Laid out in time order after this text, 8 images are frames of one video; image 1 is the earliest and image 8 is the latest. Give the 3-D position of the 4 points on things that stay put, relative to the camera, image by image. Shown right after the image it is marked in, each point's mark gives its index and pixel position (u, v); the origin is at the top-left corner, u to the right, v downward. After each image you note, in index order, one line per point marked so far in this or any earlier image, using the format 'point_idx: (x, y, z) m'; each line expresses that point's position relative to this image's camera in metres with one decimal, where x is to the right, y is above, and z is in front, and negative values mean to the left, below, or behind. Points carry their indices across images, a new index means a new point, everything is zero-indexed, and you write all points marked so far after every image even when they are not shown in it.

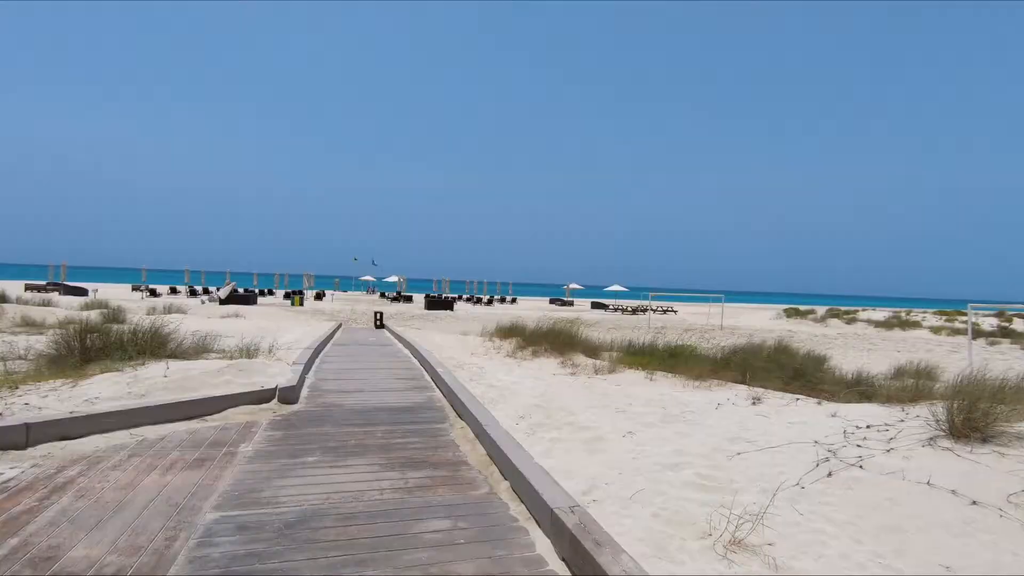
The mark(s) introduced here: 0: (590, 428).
0: (+0.6, -1.1, +4.2) m
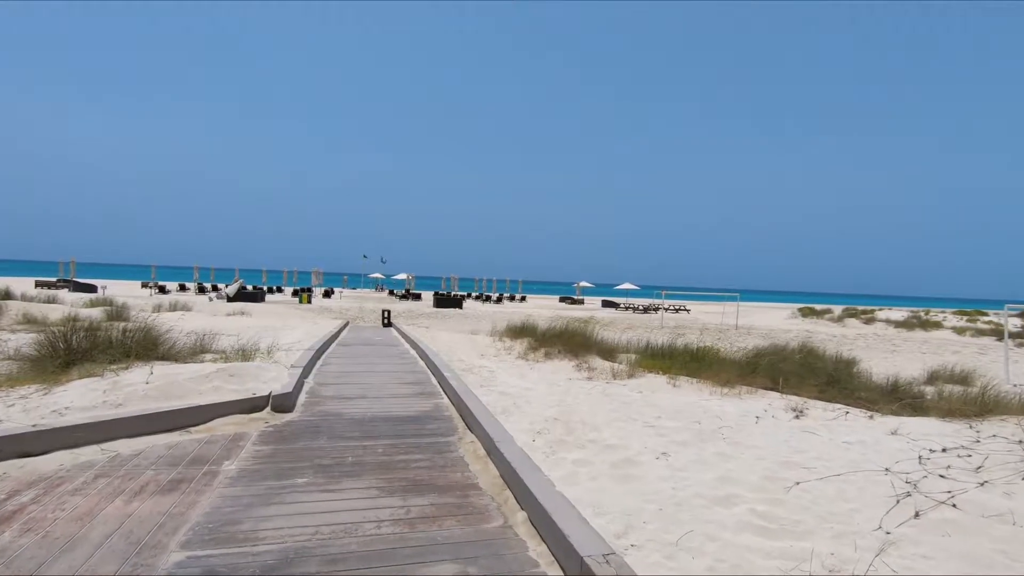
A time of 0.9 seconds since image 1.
0: (+0.7, -1.1, +3.7) m
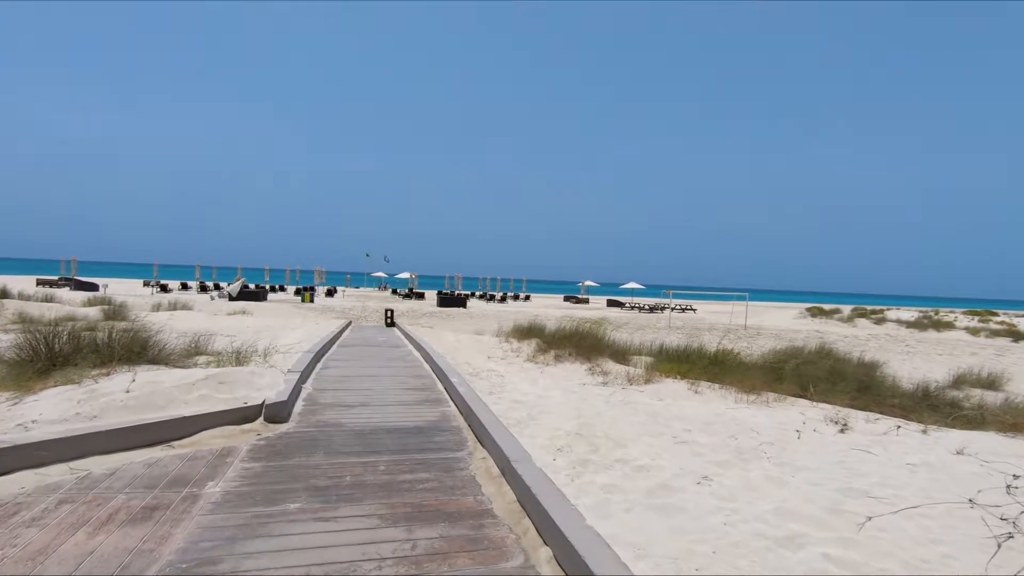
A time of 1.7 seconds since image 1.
0: (+0.8, -1.1, +3.2) m
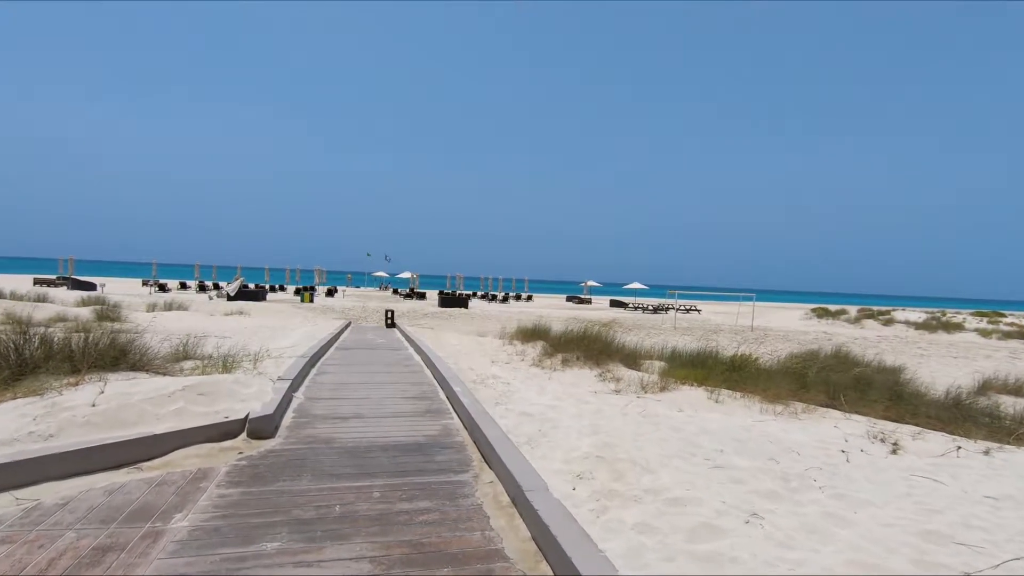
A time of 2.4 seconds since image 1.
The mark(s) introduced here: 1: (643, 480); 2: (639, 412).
0: (+0.9, -1.1, +2.8) m
1: (+0.7, -1.1, +3.1) m
2: (+1.2, -1.2, +5.2) m
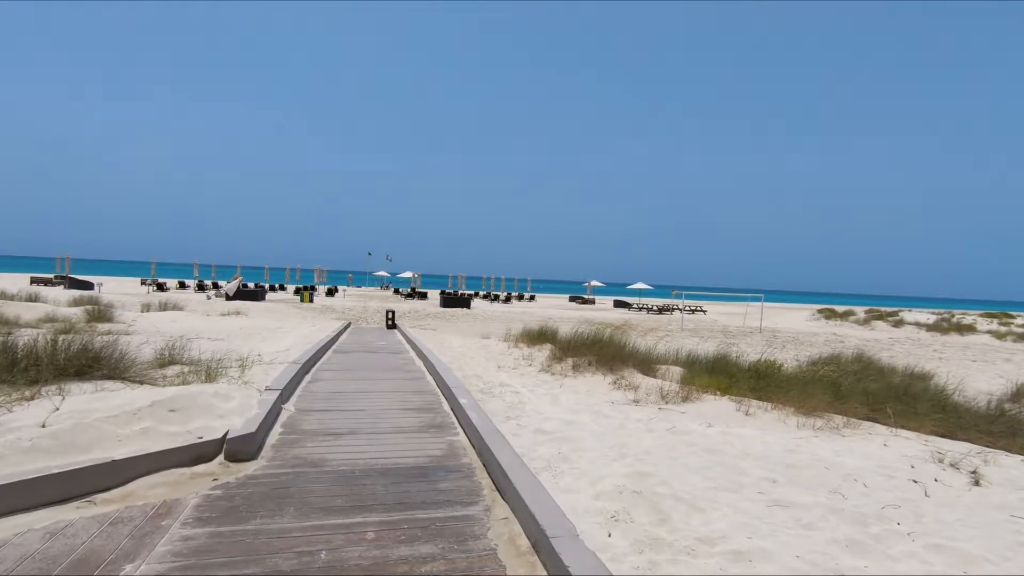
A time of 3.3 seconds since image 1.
0: (+1.0, -1.1, +2.2) m
1: (+0.8, -1.1, +2.6) m
2: (+1.3, -1.2, +4.6) m
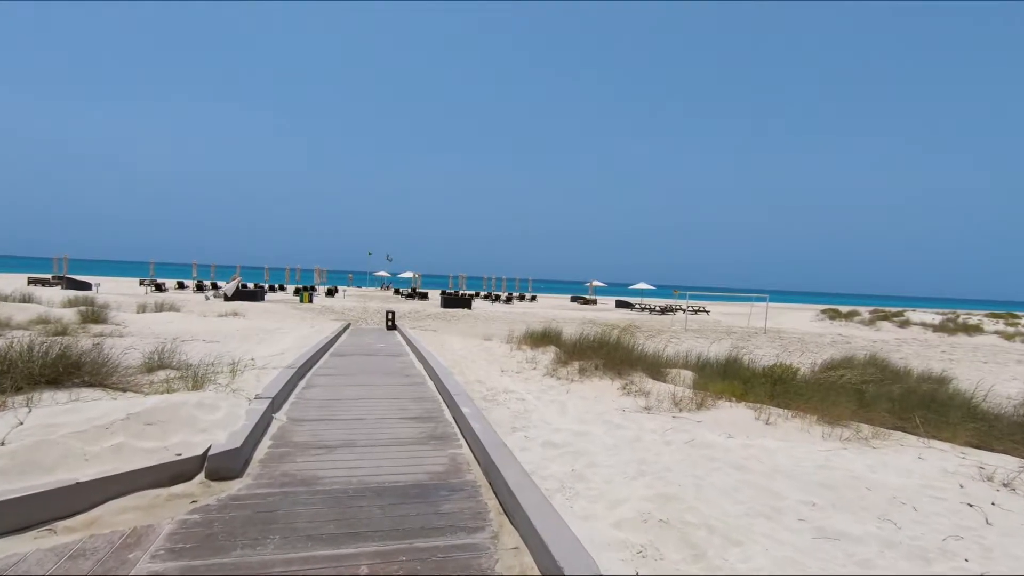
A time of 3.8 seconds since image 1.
0: (+1.0, -1.1, +1.9) m
1: (+0.9, -1.1, +2.2) m
2: (+1.4, -1.2, +4.3) m
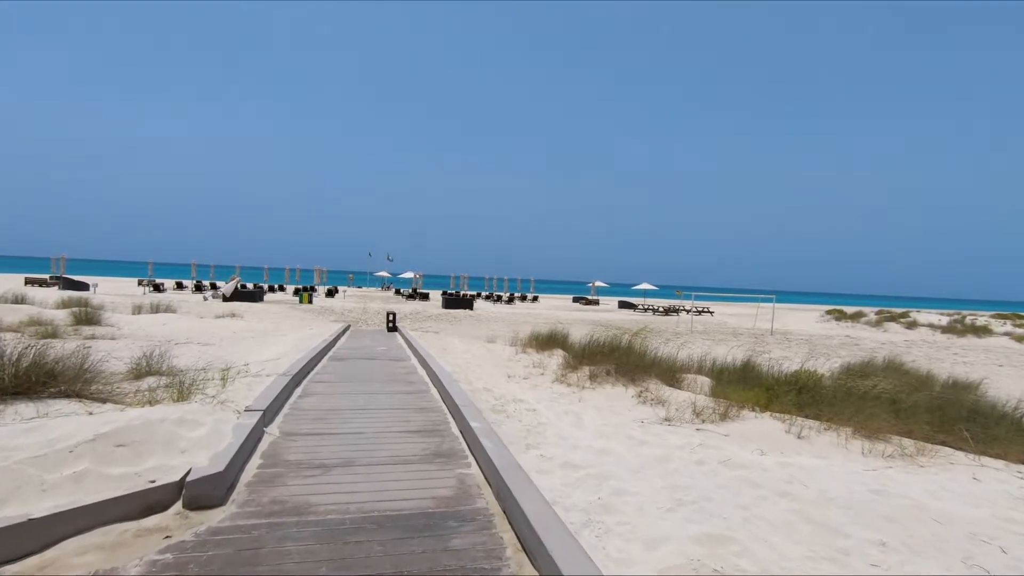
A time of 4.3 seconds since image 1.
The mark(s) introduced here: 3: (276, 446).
0: (+1.1, -1.1, +1.5) m
1: (+1.0, -1.1, +1.8) m
2: (+1.5, -1.2, +3.9) m
3: (-1.8, -1.2, +4.2) m
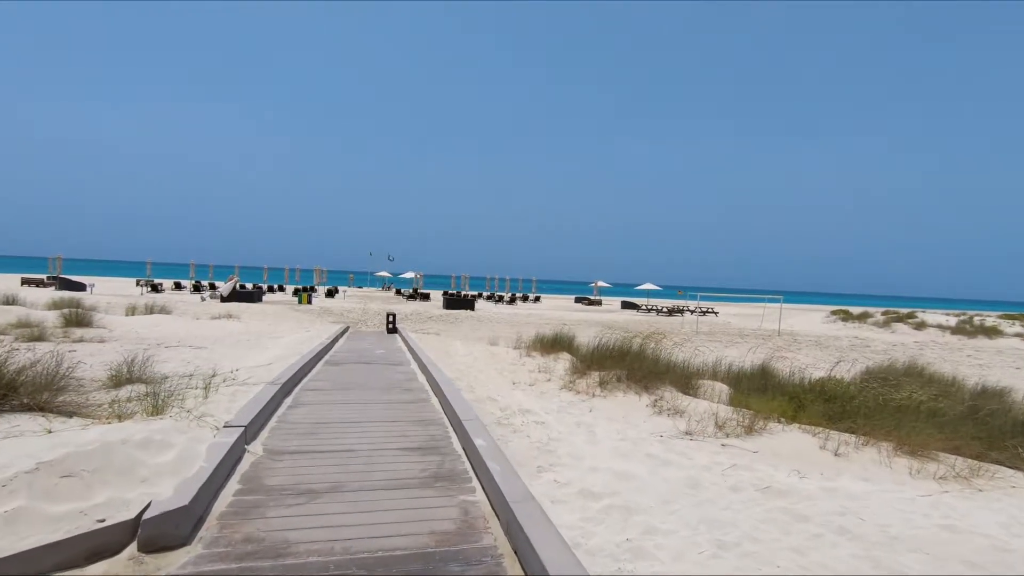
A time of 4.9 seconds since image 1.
0: (+1.2, -1.2, +1.1) m
1: (+1.1, -1.2, +1.4) m
2: (+1.5, -1.2, +3.4) m
3: (-1.7, -1.2, +3.7) m
